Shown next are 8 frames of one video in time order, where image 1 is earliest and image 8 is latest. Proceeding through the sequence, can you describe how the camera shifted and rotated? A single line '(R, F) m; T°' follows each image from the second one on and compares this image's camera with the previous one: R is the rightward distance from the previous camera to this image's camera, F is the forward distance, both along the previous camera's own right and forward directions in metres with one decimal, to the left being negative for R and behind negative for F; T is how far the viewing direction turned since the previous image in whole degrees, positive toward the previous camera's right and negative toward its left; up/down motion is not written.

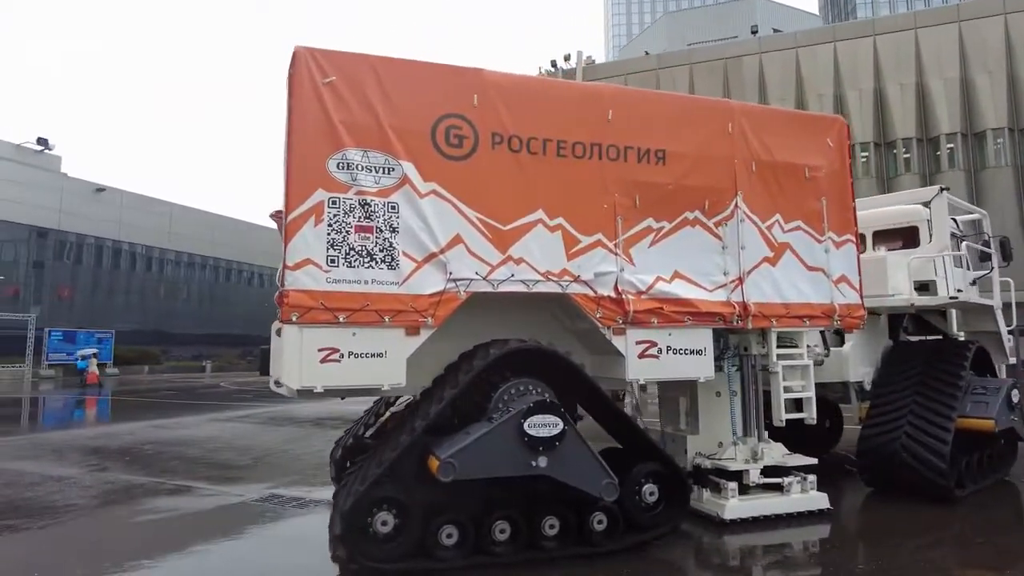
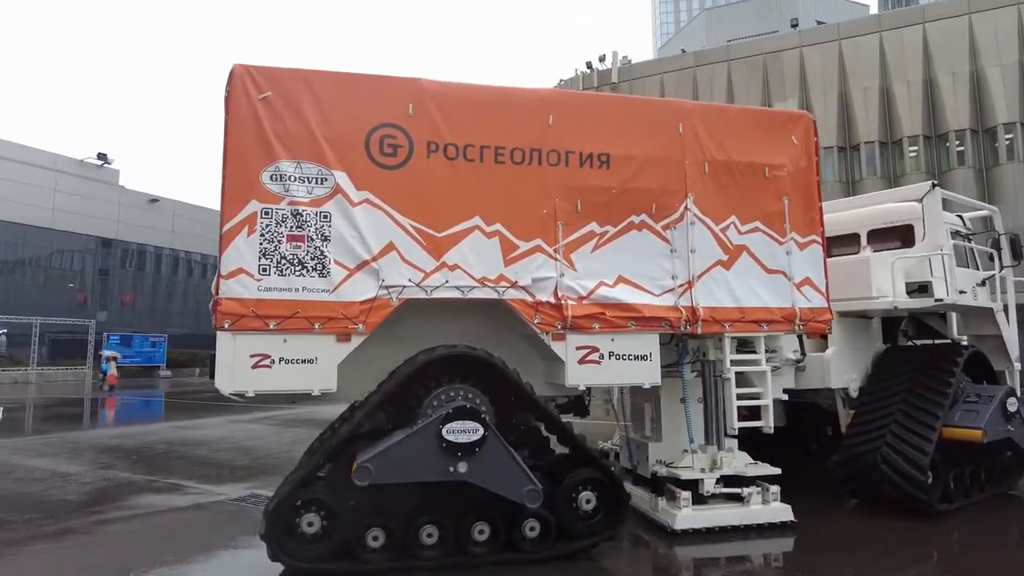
(+1.0, 0.0) m; -5°
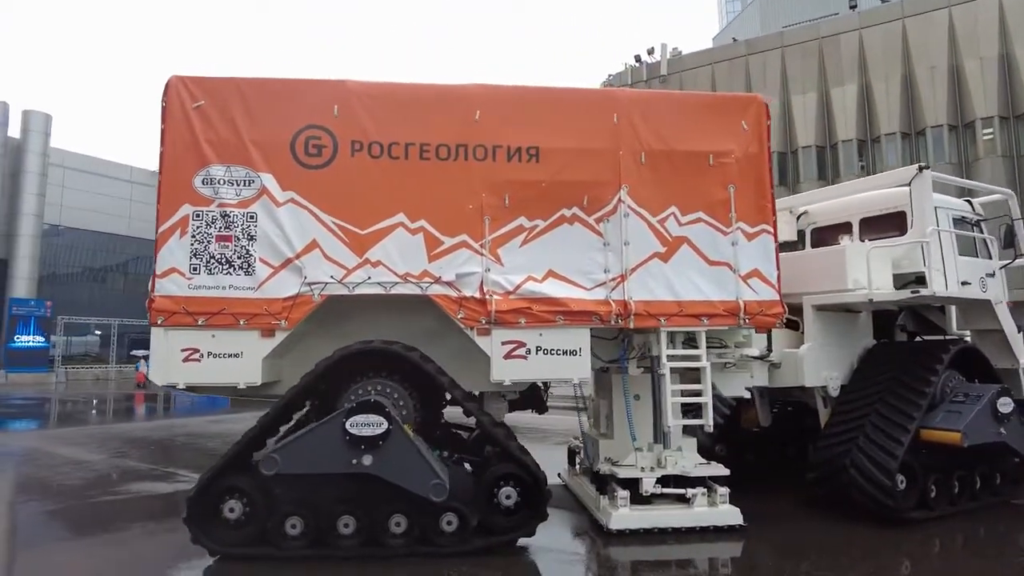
(+1.2, +0.1) m; -7°
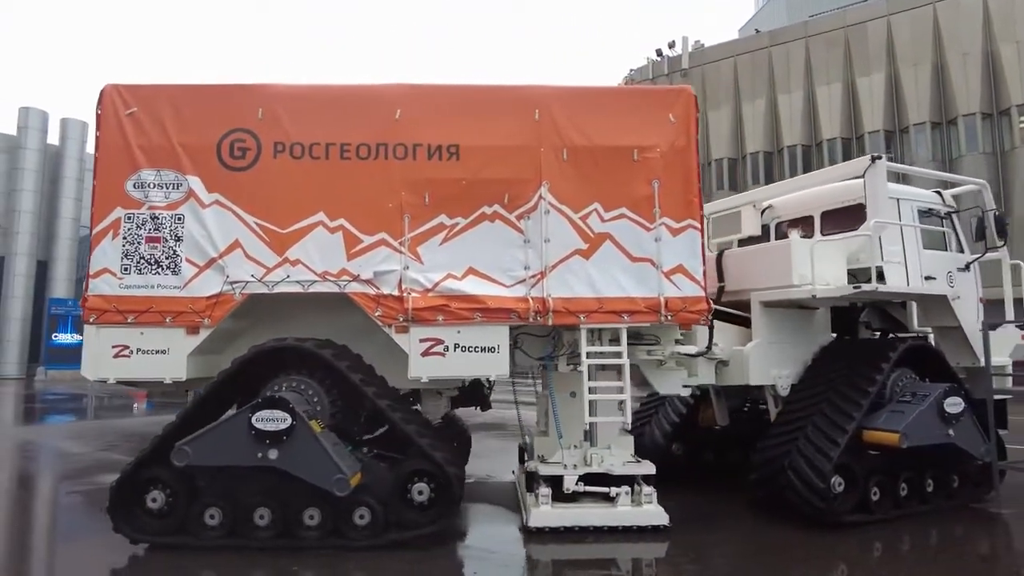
(+1.0, 0.0) m; -4°
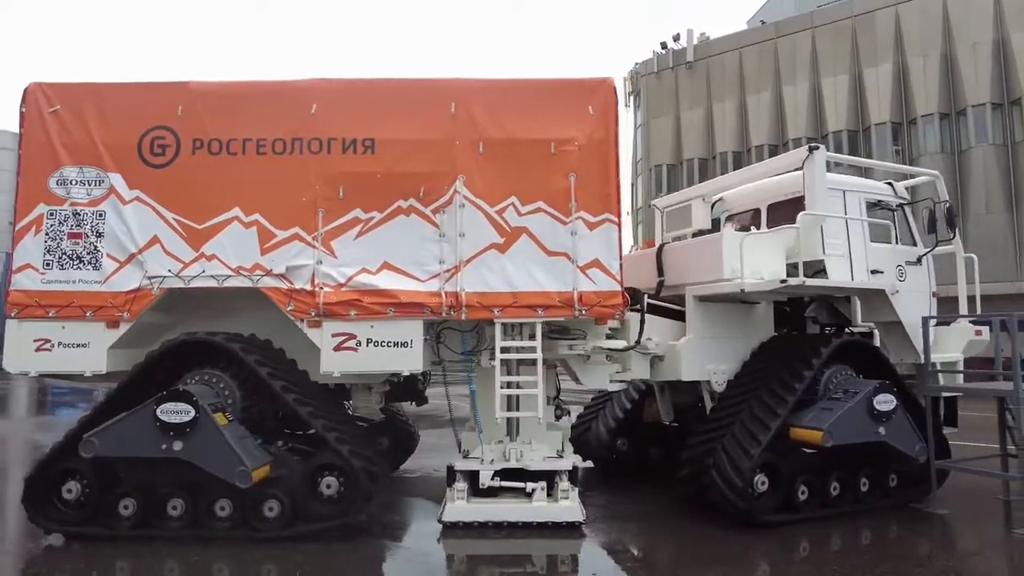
(+0.9, 0.0) m; -2°
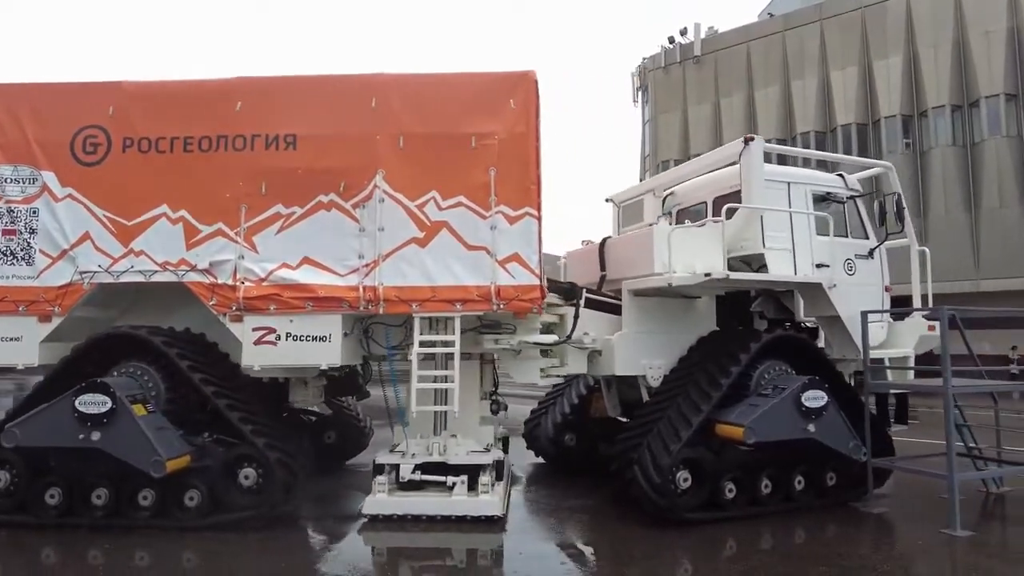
(+0.9, 0.0) m; -2°
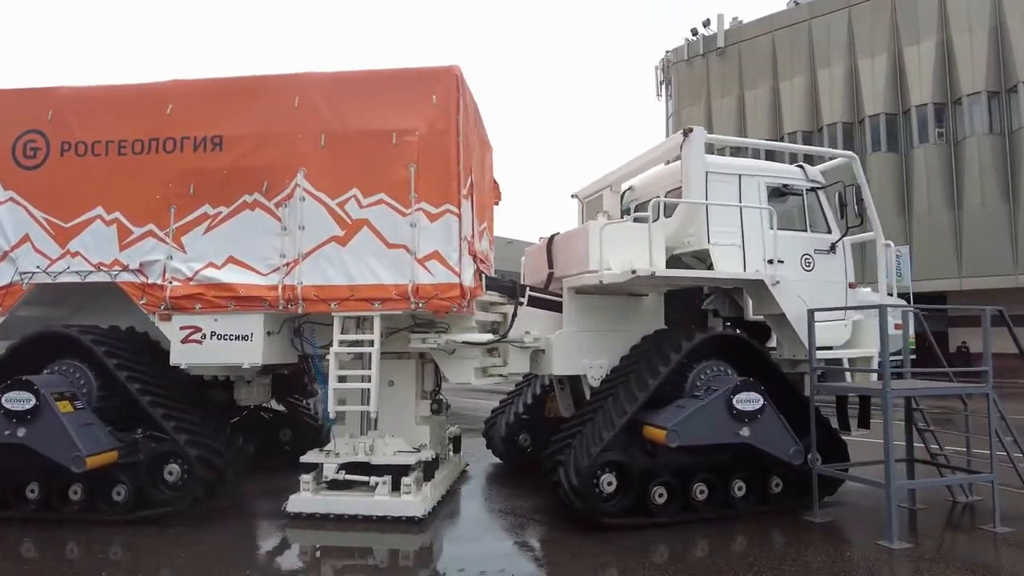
(+1.0, +0.1) m; -4°
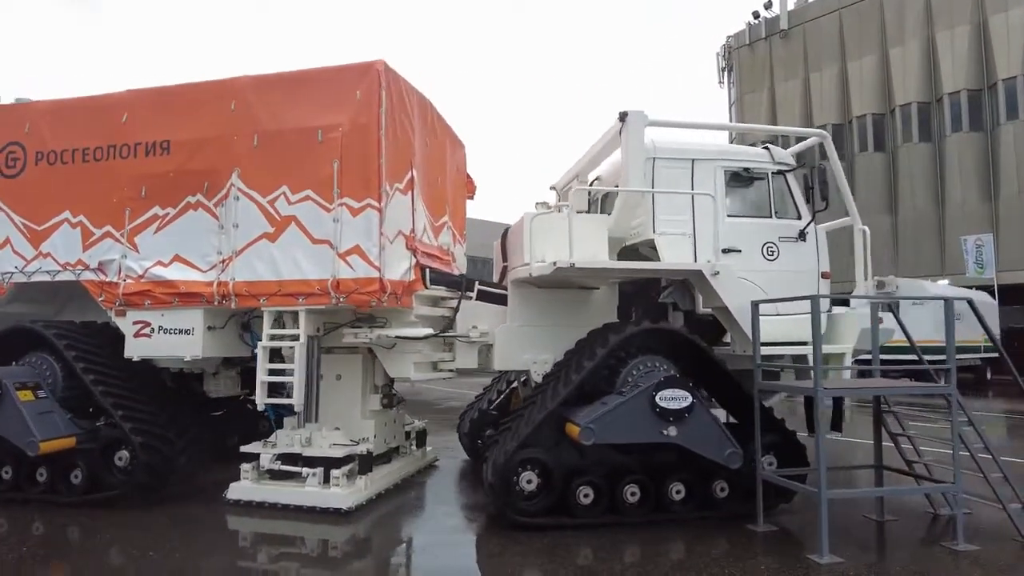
(+1.4, +0.2) m; -8°
